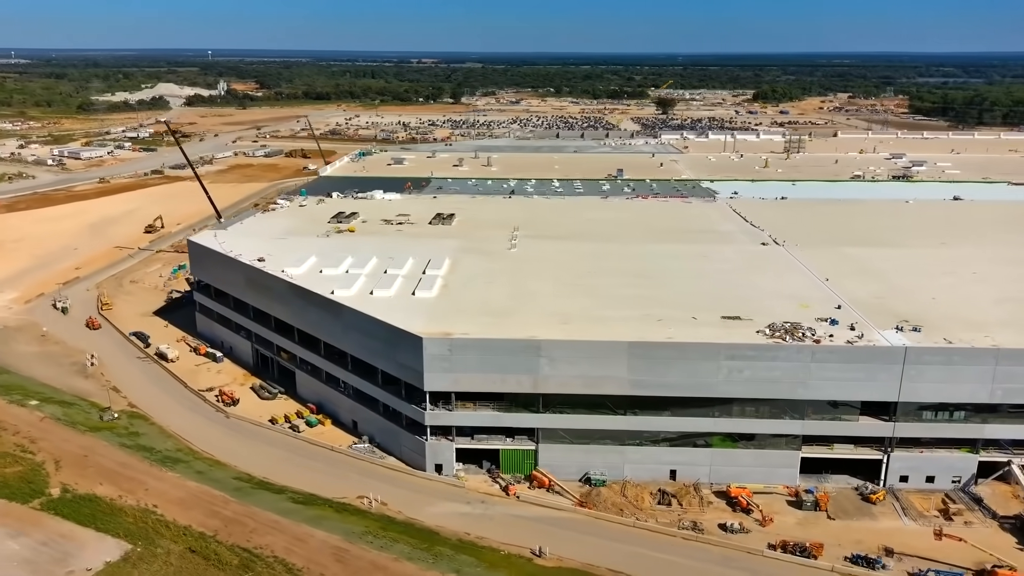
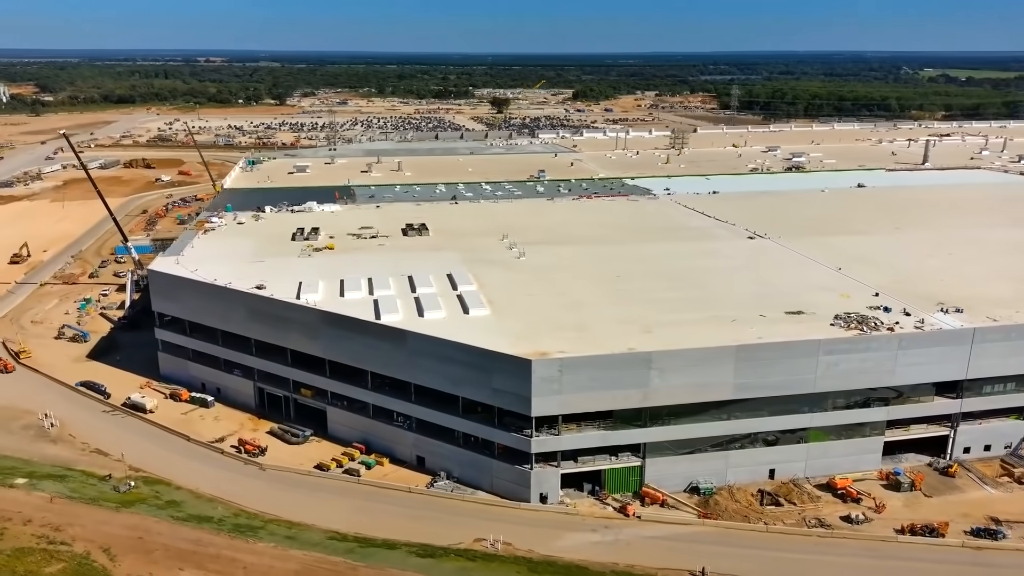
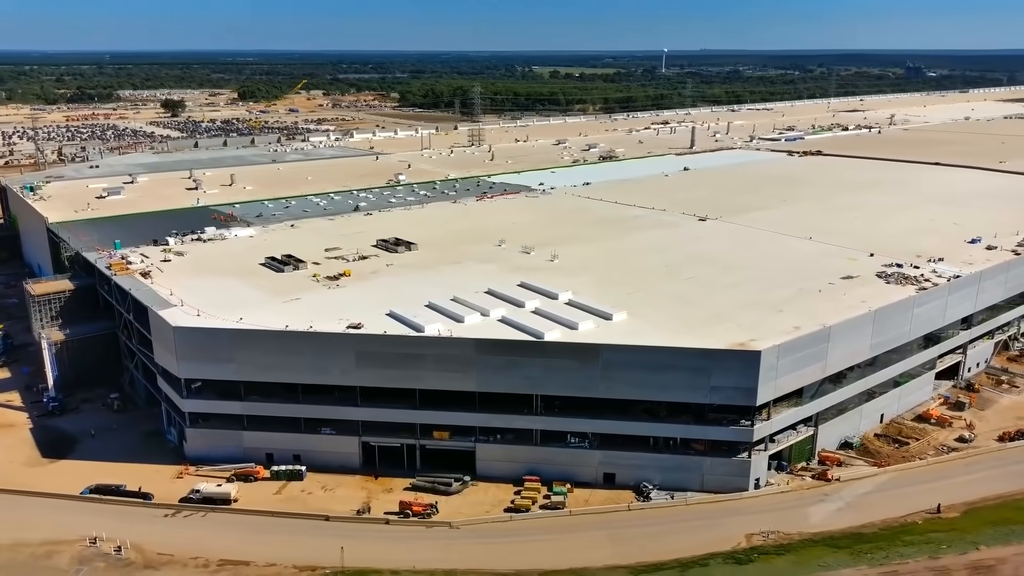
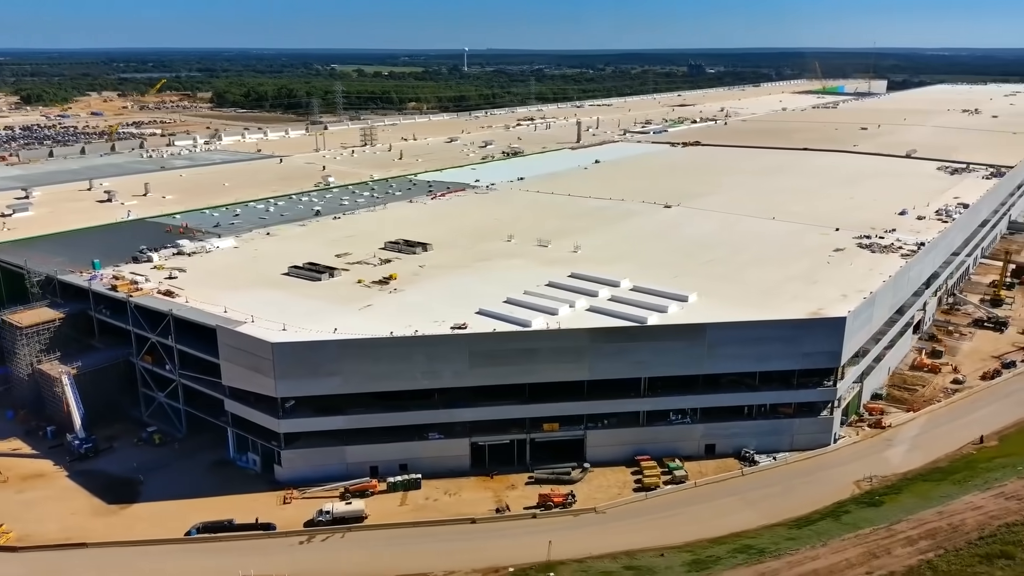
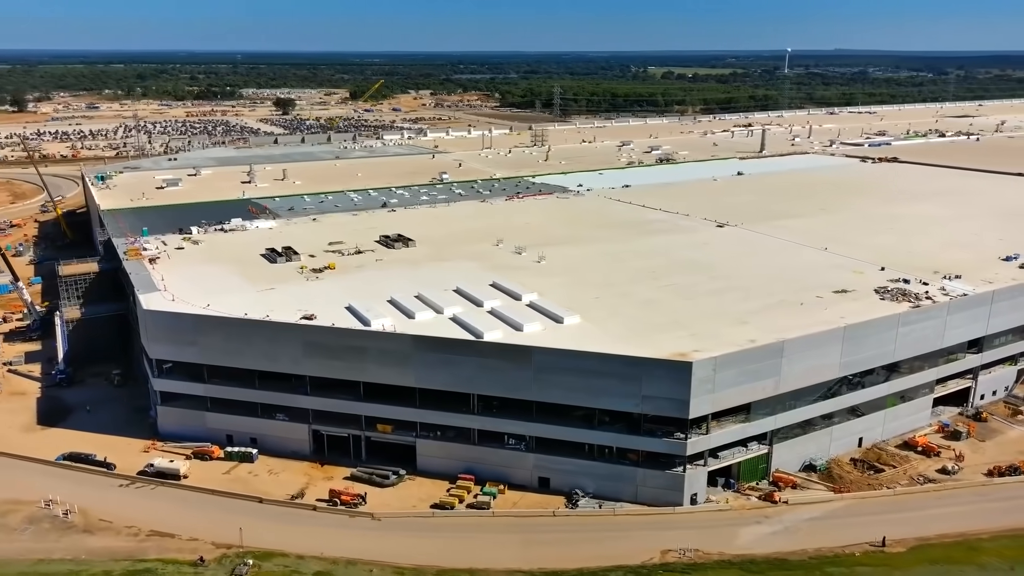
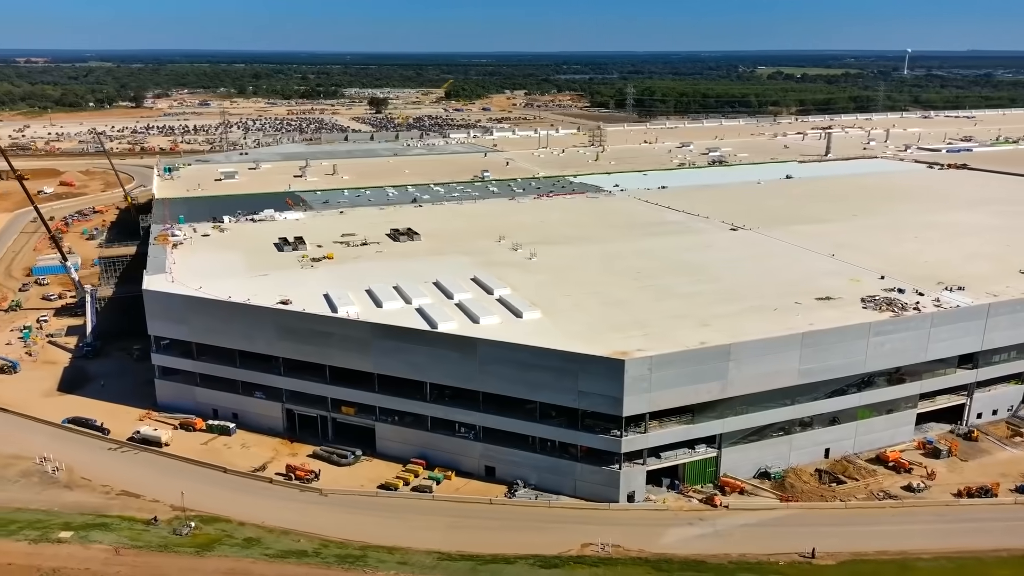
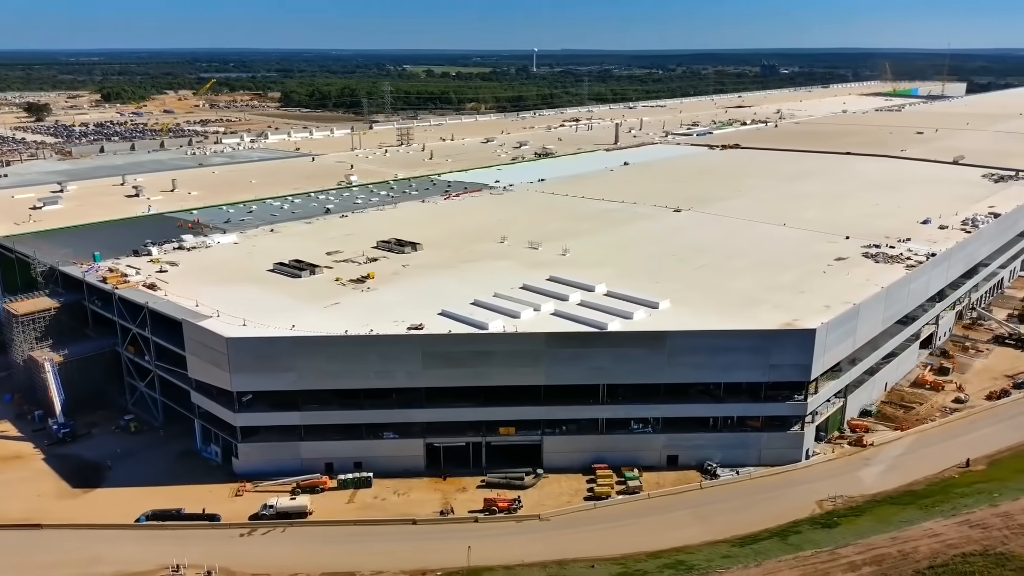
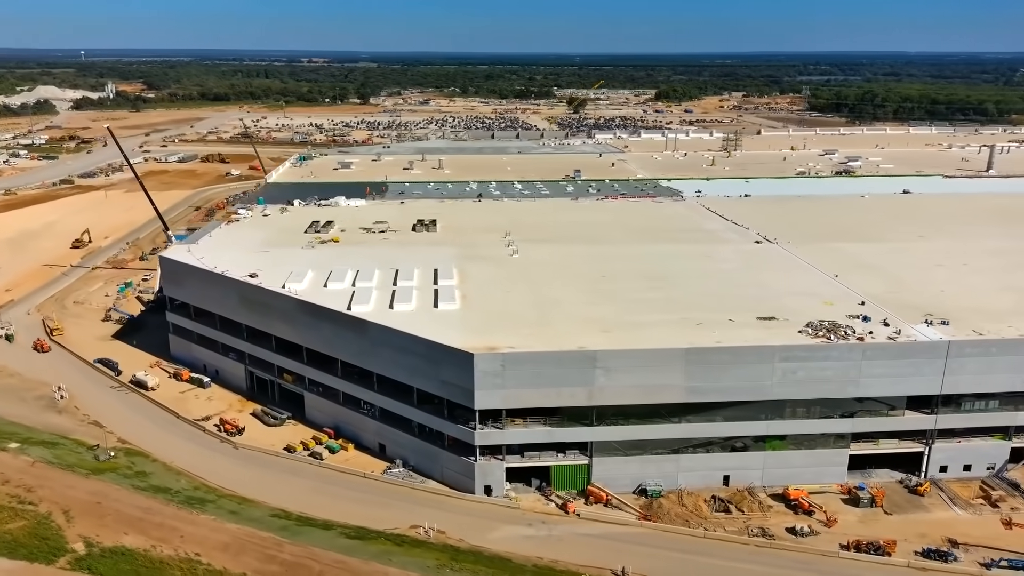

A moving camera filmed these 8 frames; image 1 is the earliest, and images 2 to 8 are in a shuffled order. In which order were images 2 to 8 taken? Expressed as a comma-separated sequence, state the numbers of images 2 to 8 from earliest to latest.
8, 2, 6, 5, 3, 7, 4
